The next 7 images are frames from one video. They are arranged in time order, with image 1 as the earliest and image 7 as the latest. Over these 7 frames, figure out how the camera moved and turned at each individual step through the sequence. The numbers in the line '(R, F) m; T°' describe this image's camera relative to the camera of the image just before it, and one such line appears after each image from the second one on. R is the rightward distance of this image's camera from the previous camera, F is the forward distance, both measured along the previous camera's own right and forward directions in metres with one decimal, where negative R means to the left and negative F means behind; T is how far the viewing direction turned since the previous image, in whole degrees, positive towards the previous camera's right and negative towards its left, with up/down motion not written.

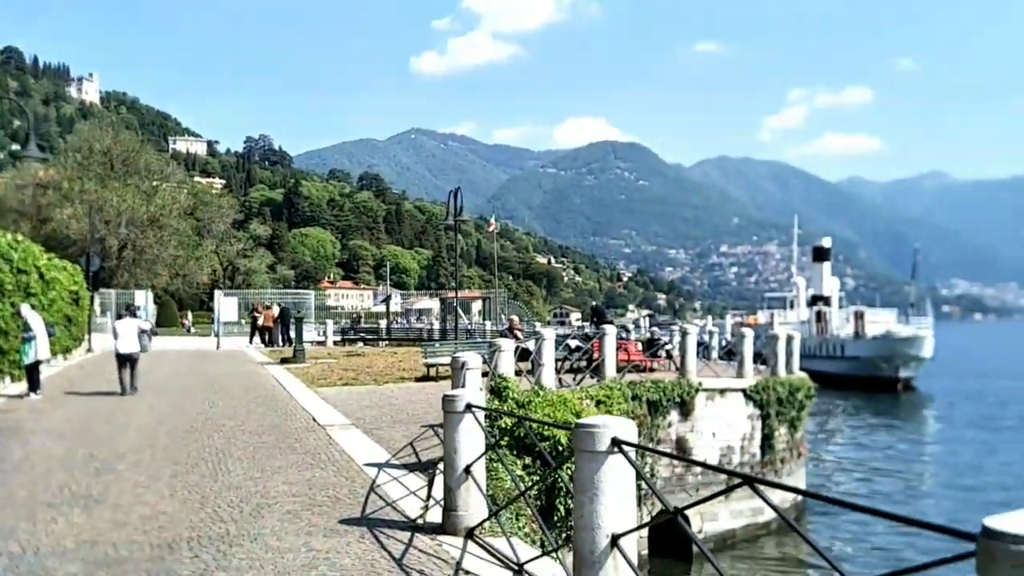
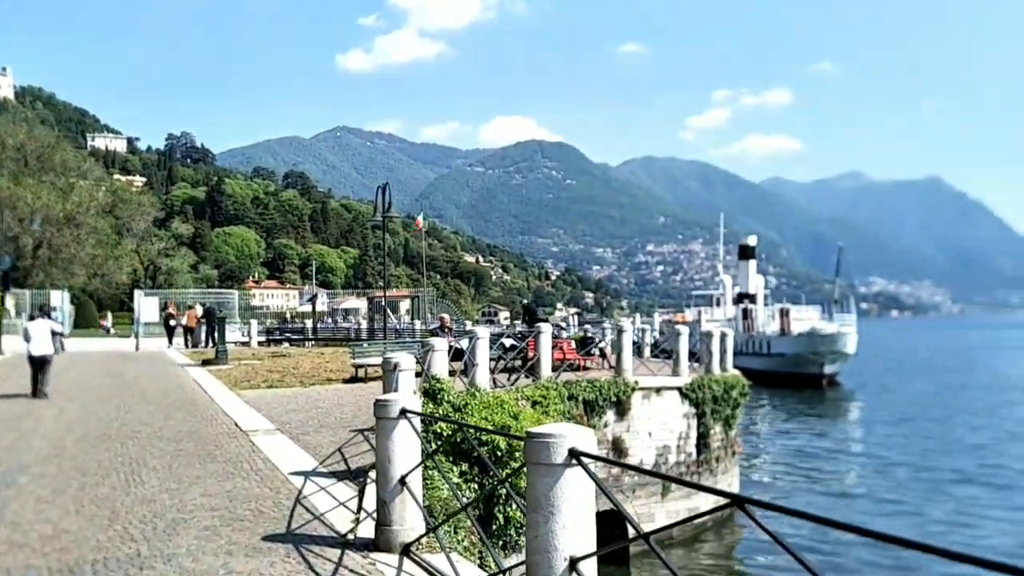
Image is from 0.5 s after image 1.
(-0.1, +0.5) m; +4°
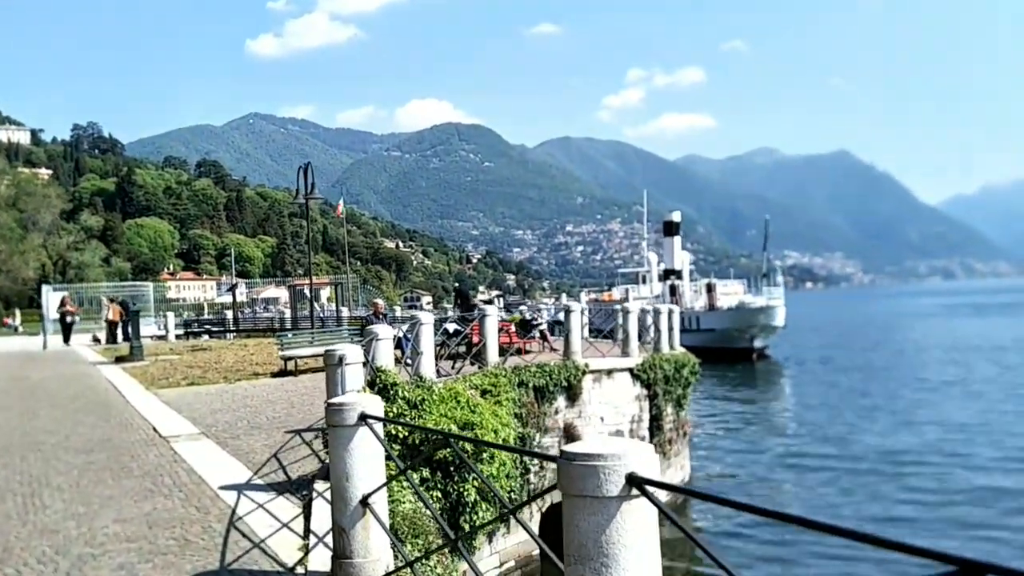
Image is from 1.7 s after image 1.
(-0.3, +1.3) m; +4°
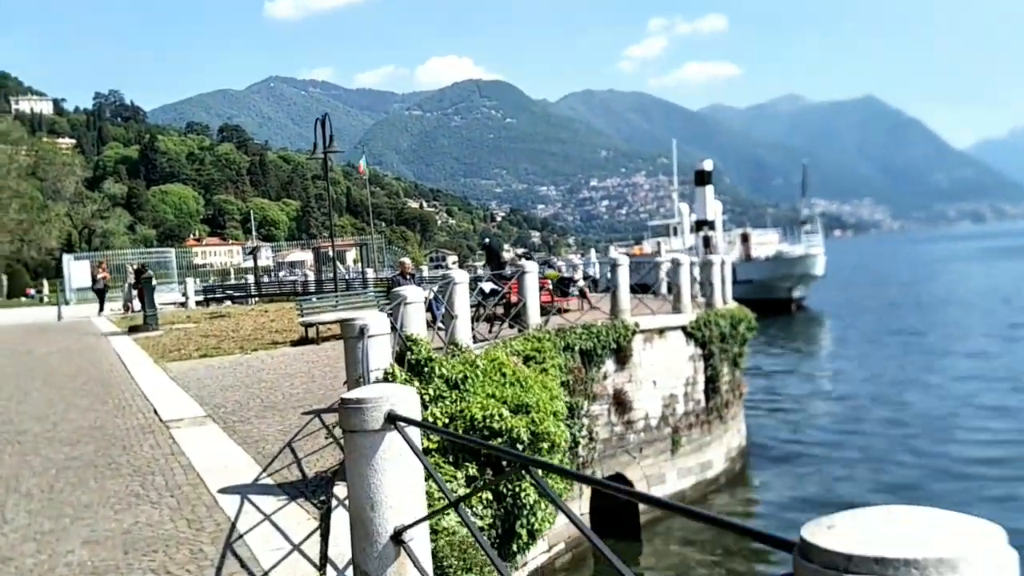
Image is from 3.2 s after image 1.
(-0.2, +1.7) m; -1°
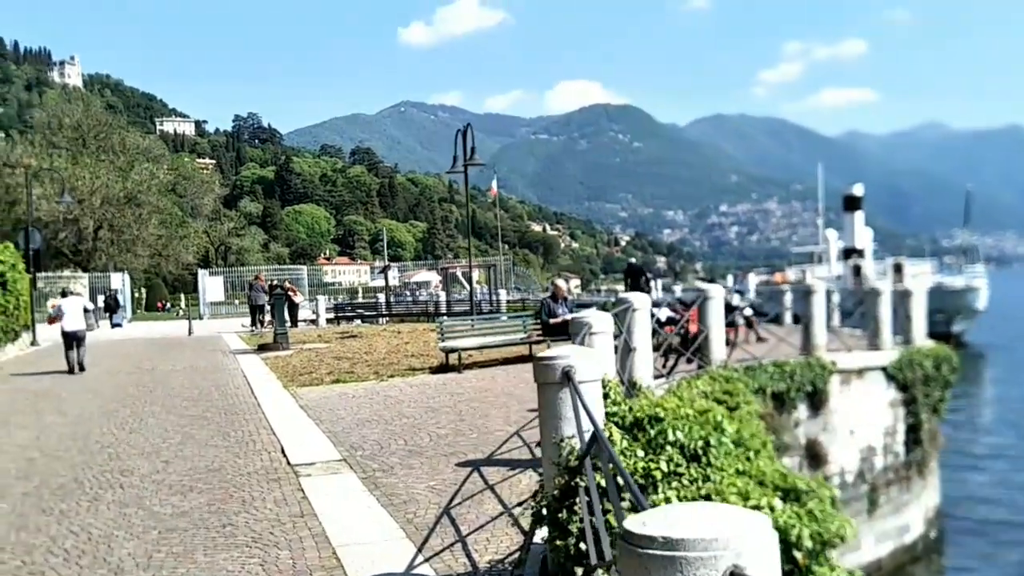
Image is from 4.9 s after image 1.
(-0.6, +2.0) m; -6°
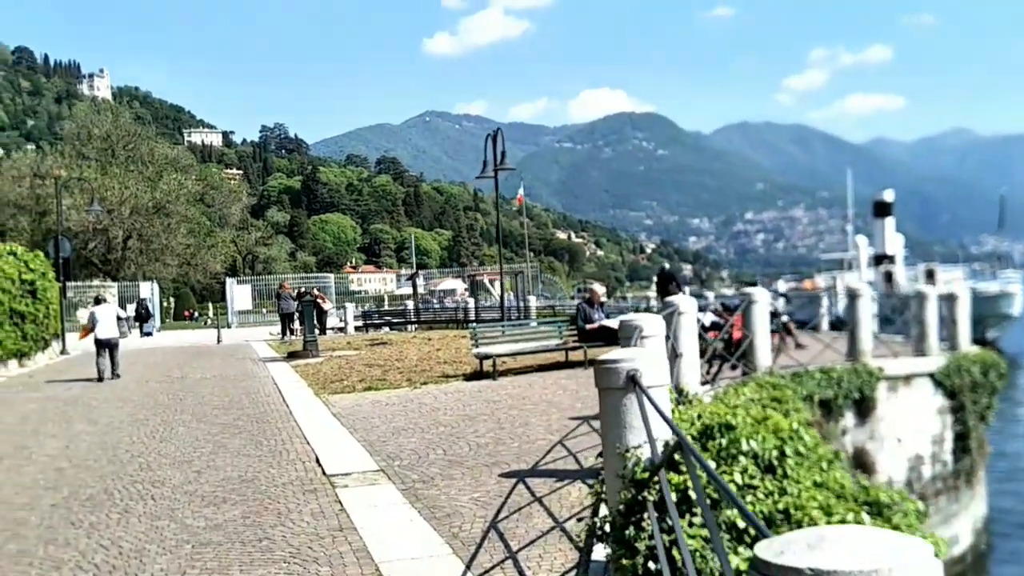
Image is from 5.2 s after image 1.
(-0.1, +0.3) m; -1°
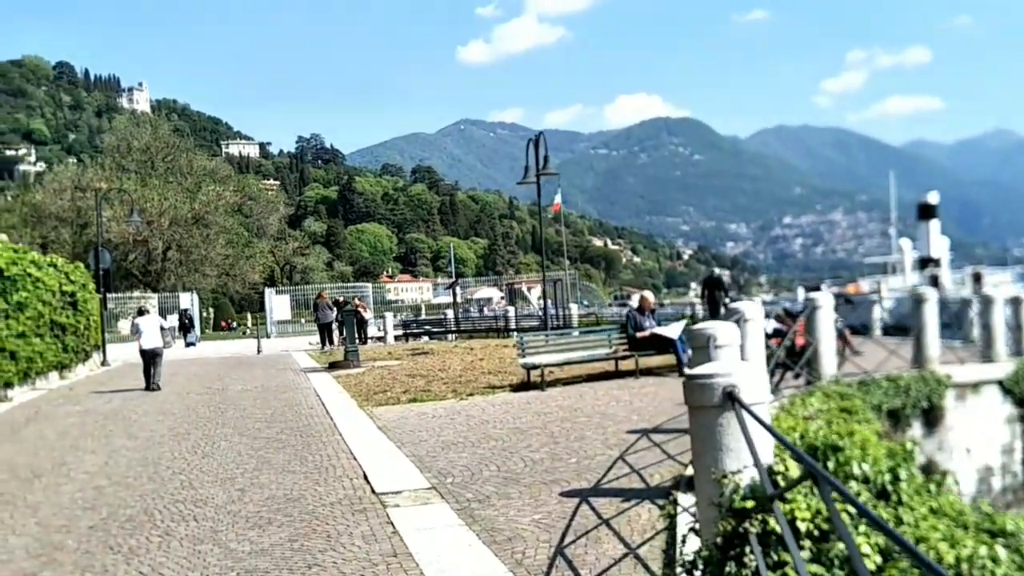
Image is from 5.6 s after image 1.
(-0.2, +0.5) m; -2°
